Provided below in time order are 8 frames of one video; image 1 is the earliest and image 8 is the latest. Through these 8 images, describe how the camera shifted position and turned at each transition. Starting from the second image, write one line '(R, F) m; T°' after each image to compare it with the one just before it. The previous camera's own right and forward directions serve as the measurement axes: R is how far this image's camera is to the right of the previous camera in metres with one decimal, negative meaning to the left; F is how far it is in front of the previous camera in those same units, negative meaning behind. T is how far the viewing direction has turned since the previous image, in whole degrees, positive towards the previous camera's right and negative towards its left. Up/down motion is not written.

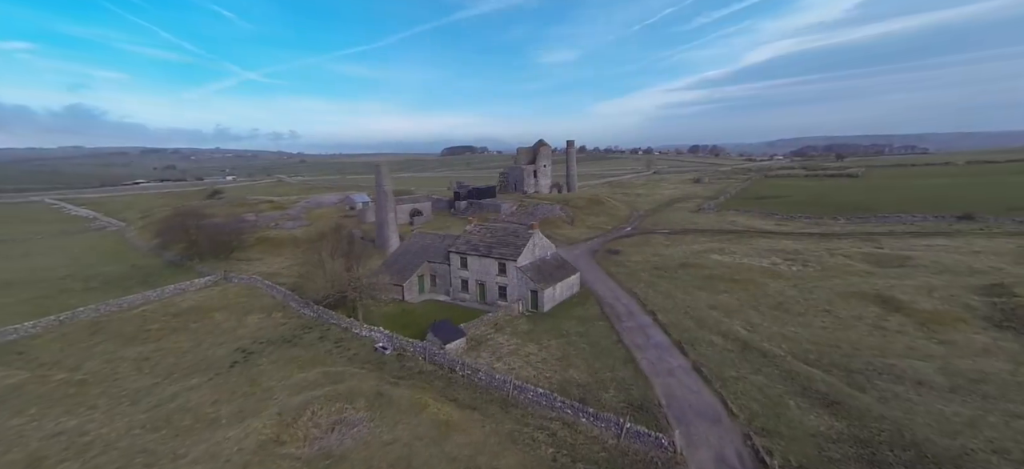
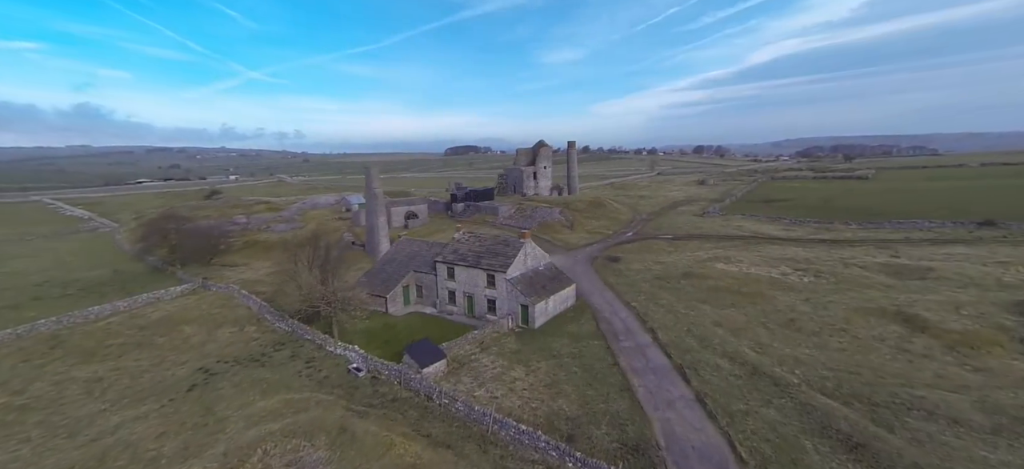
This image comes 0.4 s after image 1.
(+0.7, +1.7) m; -1°
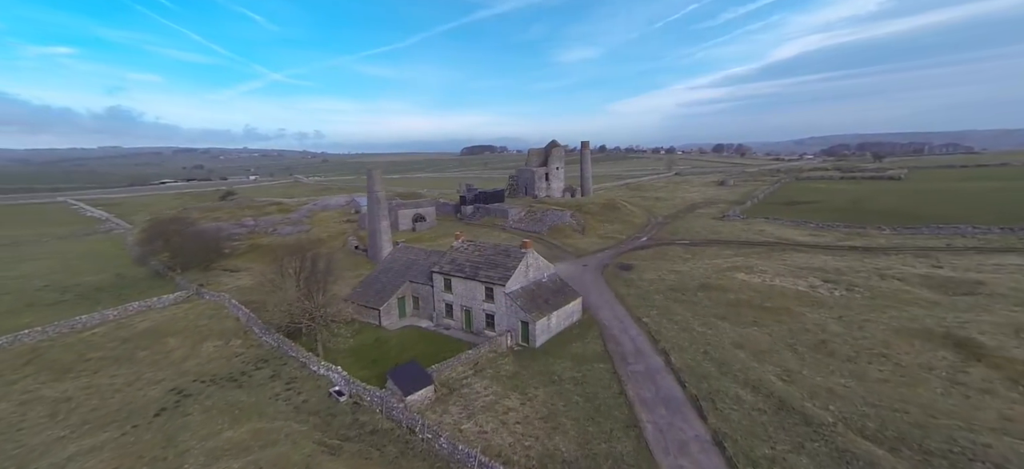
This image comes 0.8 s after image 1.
(+0.8, +1.7) m; -2°
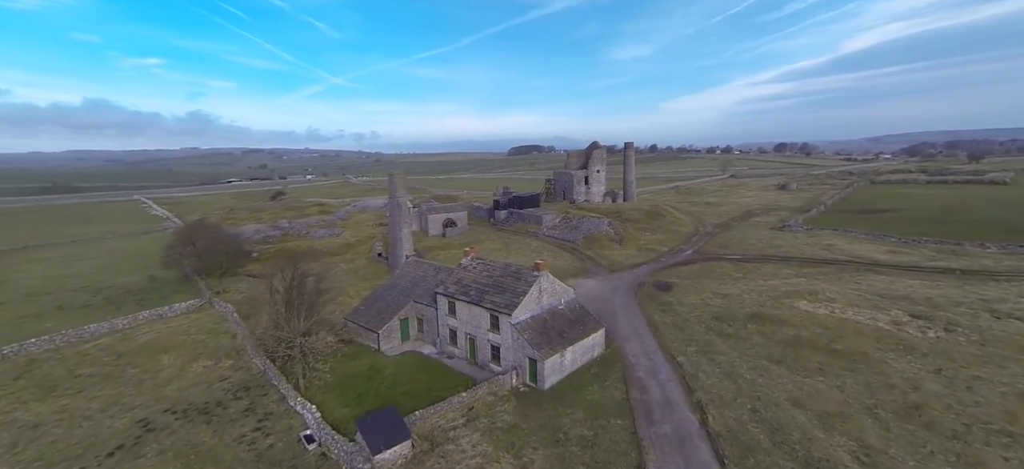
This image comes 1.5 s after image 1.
(+1.5, +2.8) m; -6°
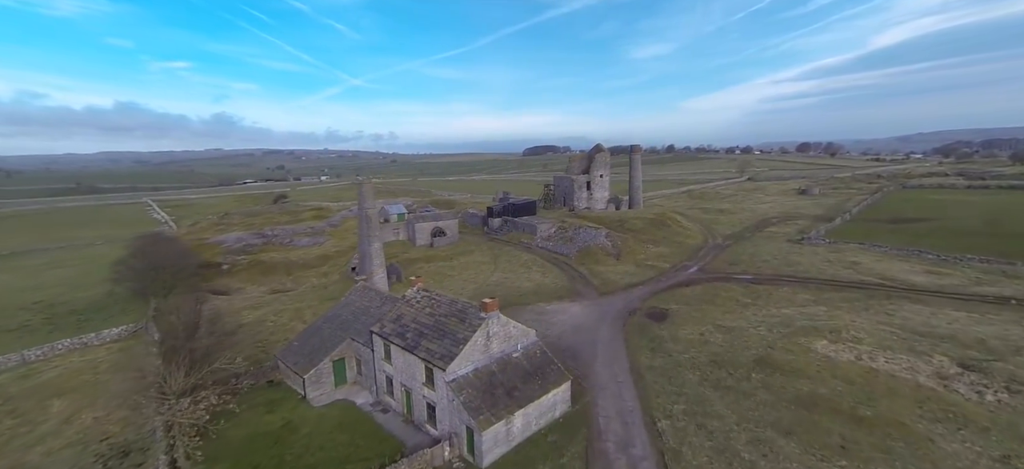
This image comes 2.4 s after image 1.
(+2.7, +3.5) m; -2°
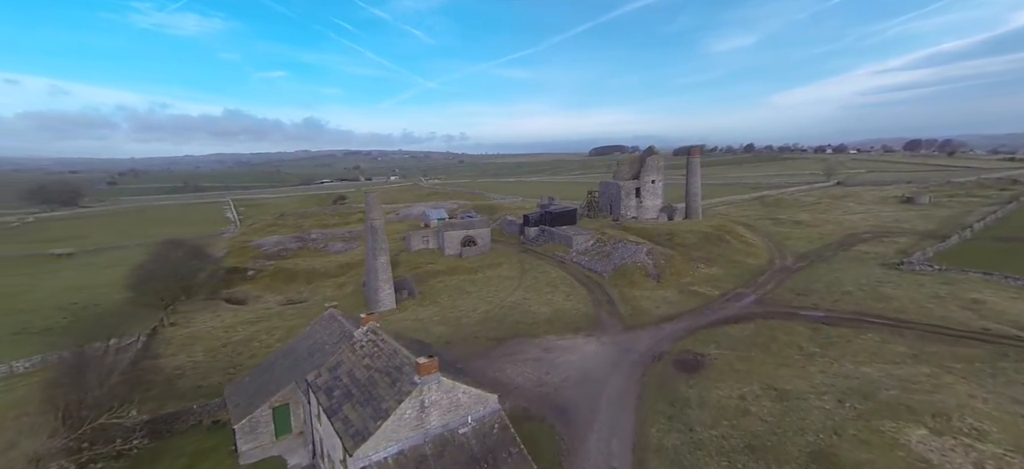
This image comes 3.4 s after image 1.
(+3.3, +3.9) m; -9°
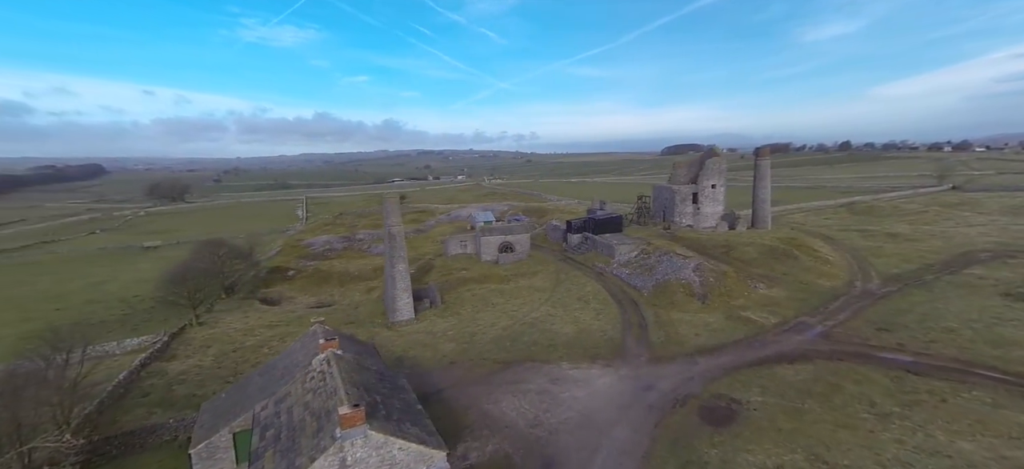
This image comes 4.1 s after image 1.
(+2.8, +2.4) m; -9°
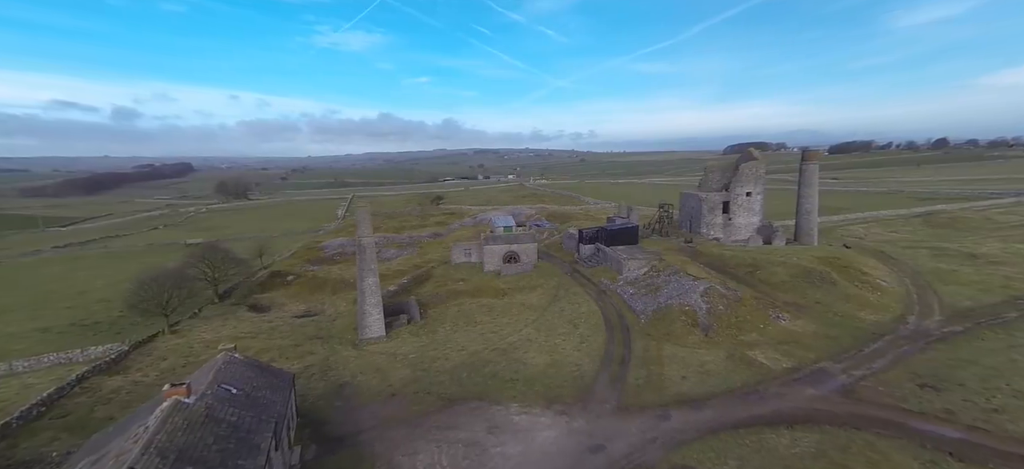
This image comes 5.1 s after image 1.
(+4.9, +2.9) m; -7°
